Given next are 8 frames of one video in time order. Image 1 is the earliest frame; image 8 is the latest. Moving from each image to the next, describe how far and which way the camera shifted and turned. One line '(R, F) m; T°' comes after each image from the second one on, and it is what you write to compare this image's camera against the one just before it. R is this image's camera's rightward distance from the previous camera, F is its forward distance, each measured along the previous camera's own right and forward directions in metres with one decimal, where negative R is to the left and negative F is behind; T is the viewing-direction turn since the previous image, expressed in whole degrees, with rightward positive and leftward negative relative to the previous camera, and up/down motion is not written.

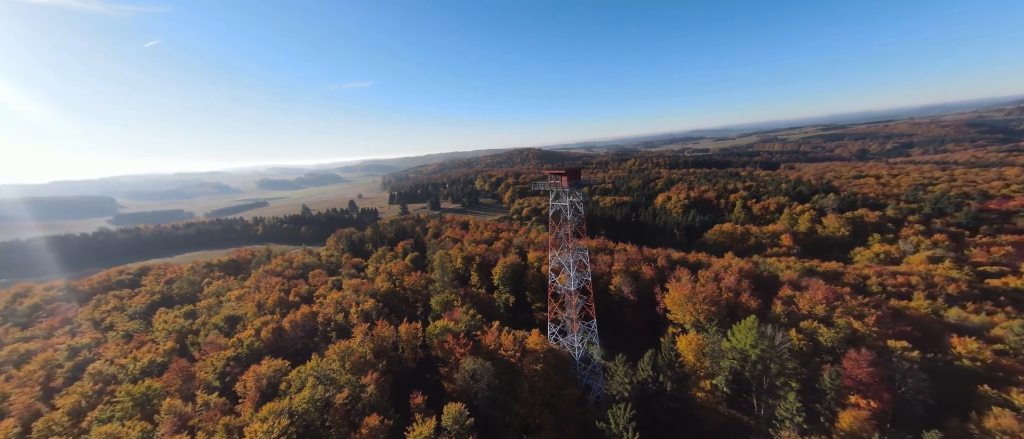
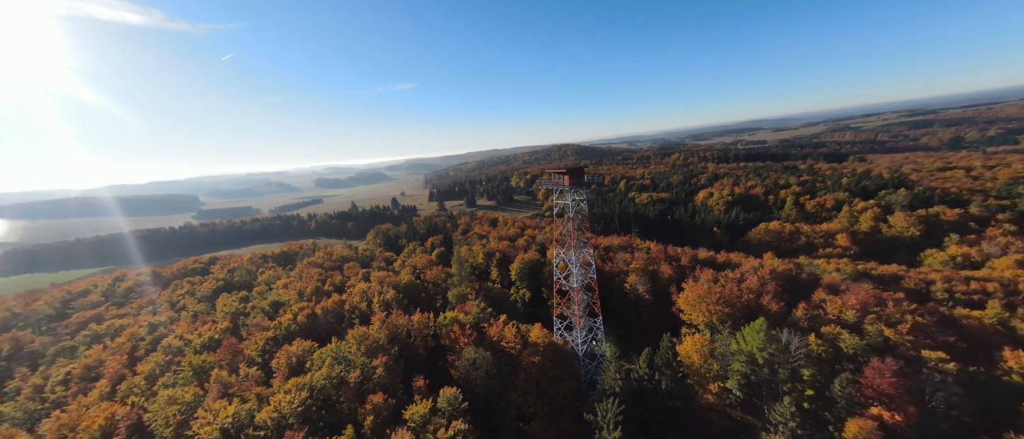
(+2.7, -0.7) m; -6°
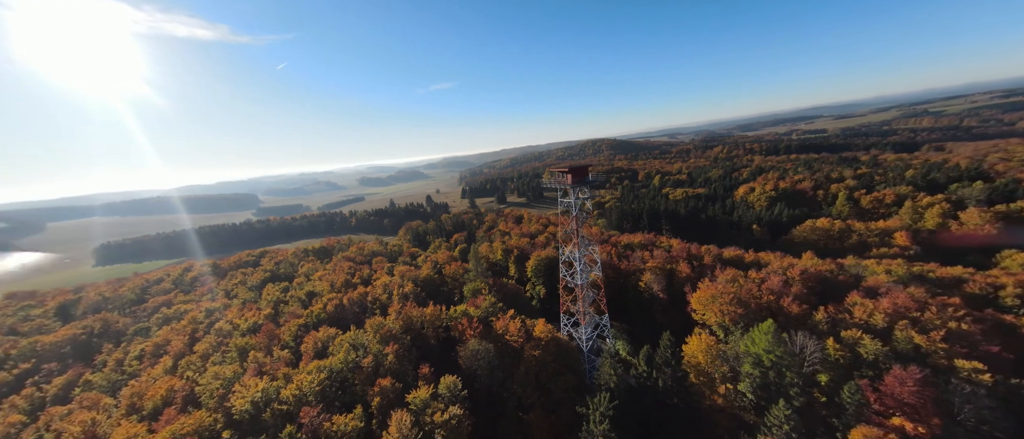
(+2.2, -0.6) m; -5°
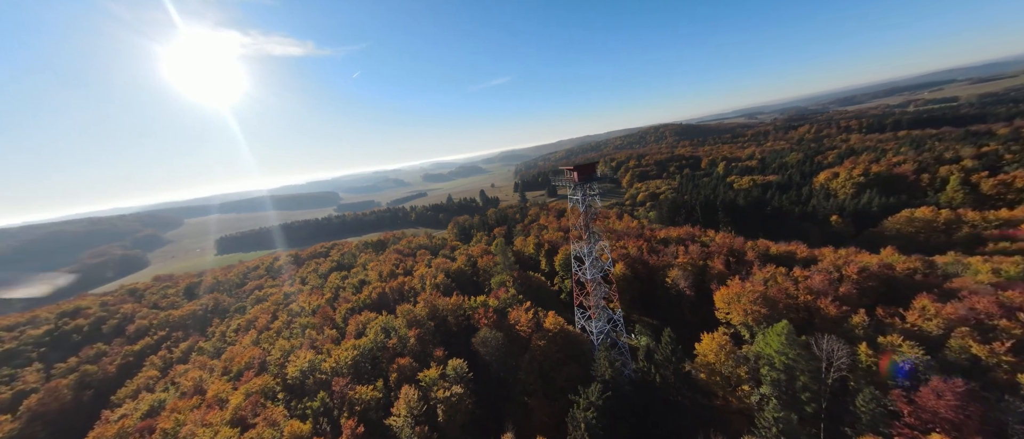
(+3.7, -1.0) m; -9°
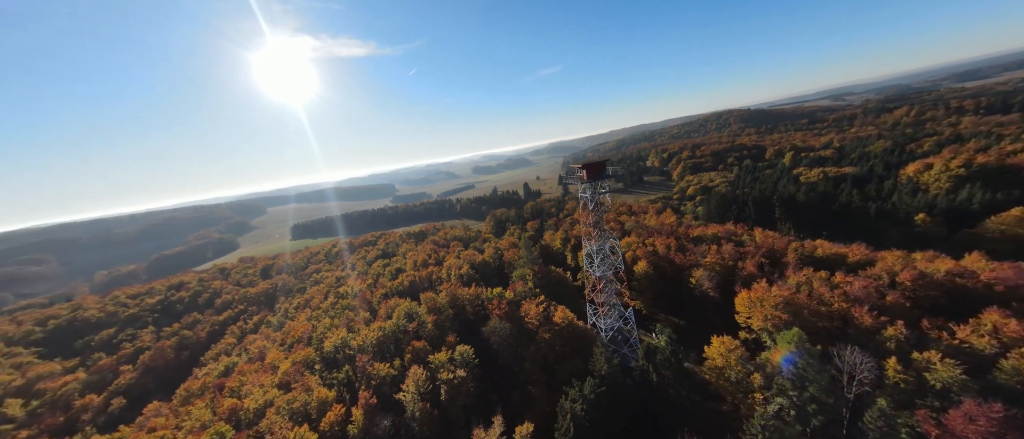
(+2.9, -0.8) m; -8°
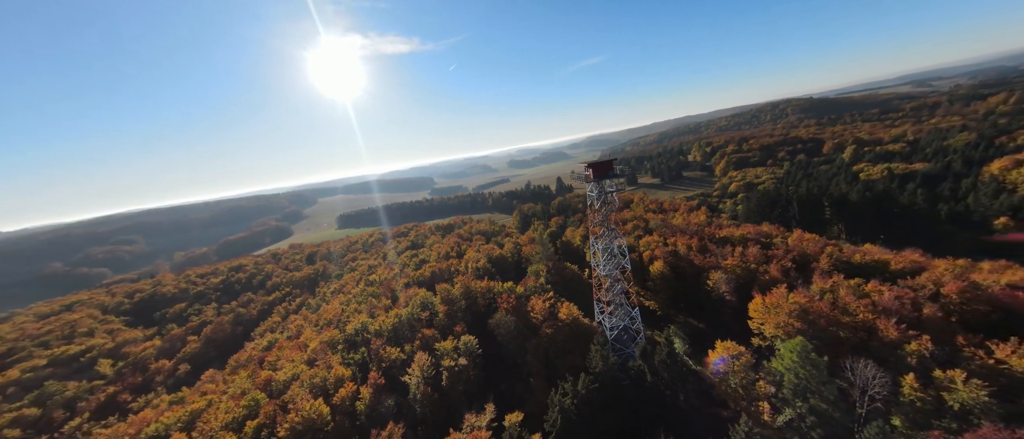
(+2.2, -0.6) m; -6°
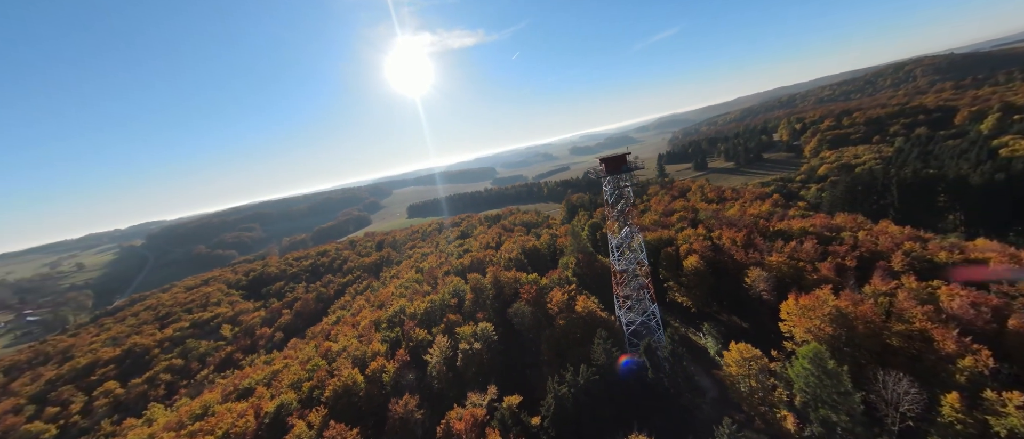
(+3.6, -0.9) m; -10°
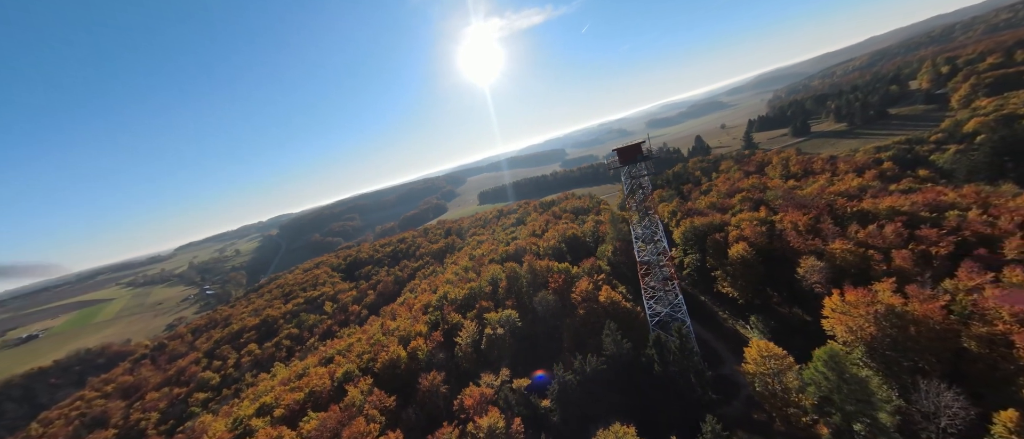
(+4.1, -1.0) m; -11°
